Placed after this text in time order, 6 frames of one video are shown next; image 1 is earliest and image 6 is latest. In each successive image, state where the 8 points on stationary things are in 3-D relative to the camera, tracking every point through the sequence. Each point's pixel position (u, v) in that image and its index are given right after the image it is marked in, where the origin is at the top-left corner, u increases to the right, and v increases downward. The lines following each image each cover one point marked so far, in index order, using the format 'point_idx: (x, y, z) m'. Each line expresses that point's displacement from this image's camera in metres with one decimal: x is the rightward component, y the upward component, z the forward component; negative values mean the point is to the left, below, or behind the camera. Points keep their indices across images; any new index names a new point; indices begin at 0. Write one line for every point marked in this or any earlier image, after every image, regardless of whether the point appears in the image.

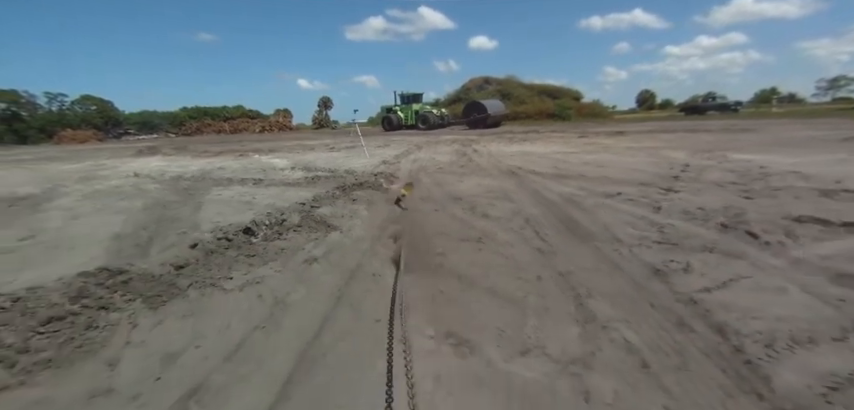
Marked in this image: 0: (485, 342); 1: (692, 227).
0: (+0.4, -1.0, +2.8) m
1: (+3.5, -0.3, +5.0) m
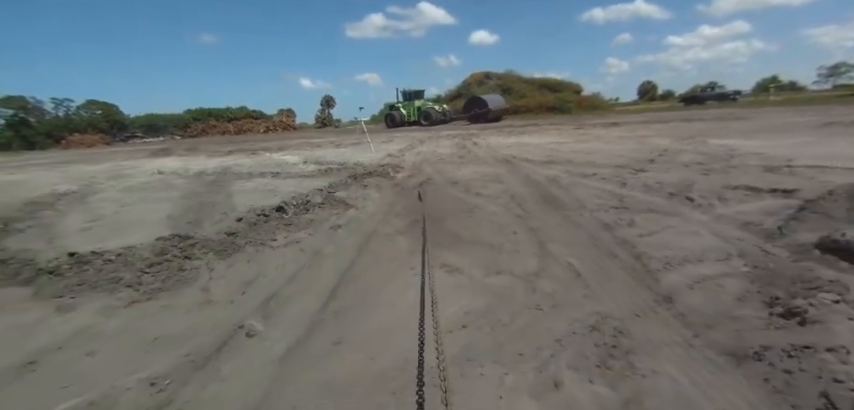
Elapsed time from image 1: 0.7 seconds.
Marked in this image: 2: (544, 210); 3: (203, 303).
0: (+0.5, -0.6, +4.0) m
1: (+3.5, +0.1, +6.1) m
2: (+1.8, -0.1, +5.9) m
3: (-2.1, -0.9, +3.6) m
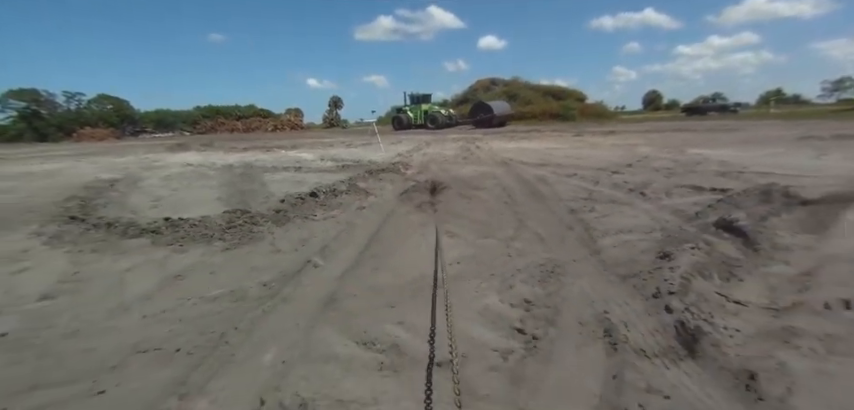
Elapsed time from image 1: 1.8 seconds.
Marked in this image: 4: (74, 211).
0: (+0.6, -0.4, +5.4) m
1: (+3.6, +0.3, +7.5) m
2: (+1.9, +0.1, +7.4) m
3: (-2.0, -0.6, +5.1) m
4: (-7.2, -0.1, +7.9) m
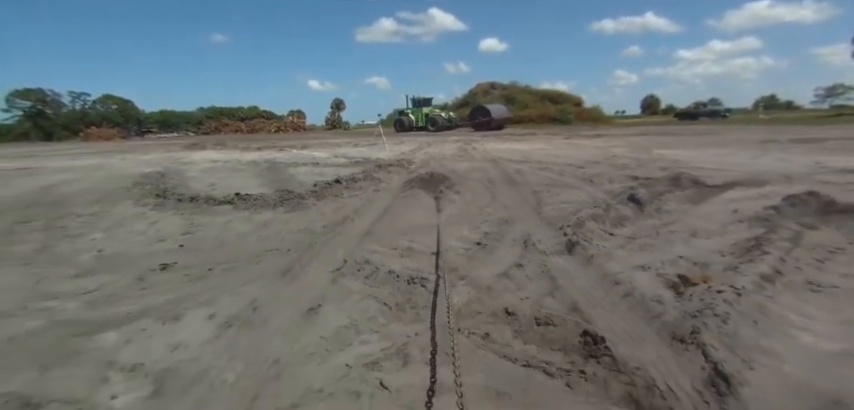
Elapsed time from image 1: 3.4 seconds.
0: (+0.5, 0.0, +7.7) m
1: (+3.6, +0.7, +9.8) m
2: (+1.9, +0.5, +9.7) m
3: (-2.0, -0.1, +7.4) m
4: (-7.2, +0.4, +10.1) m
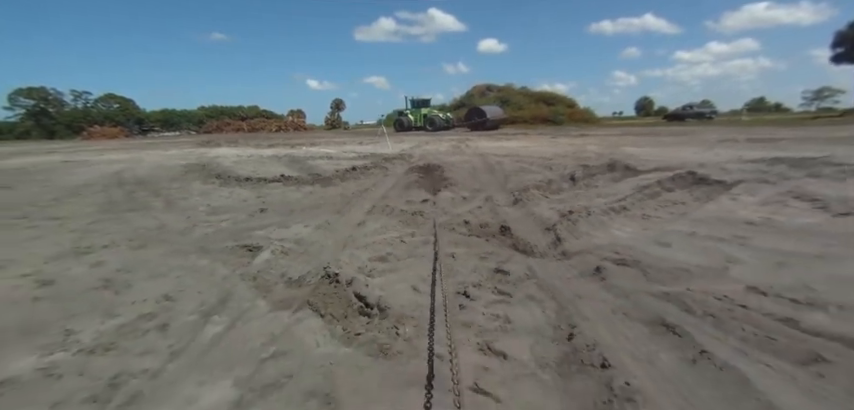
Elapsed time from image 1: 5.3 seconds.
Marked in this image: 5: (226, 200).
0: (+0.5, +0.6, +10.5) m
1: (+3.6, +1.3, +12.6) m
2: (+1.9, +1.1, +12.5) m
3: (-2.1, +0.5, +10.2) m
4: (-7.3, +1.0, +12.9) m
5: (-4.5, +0.1, +8.5) m
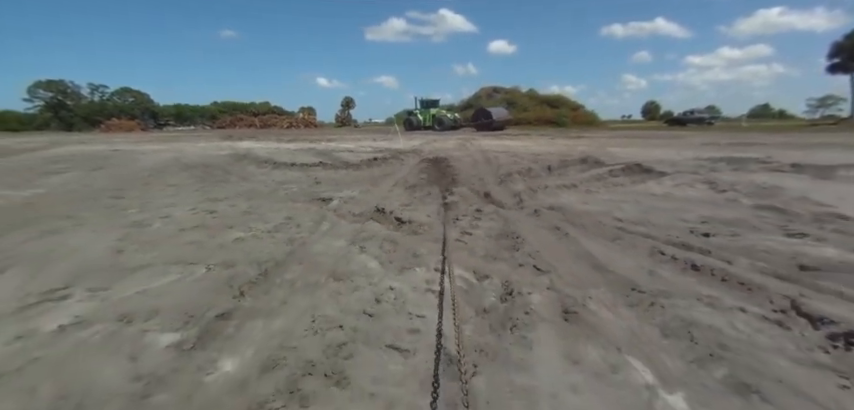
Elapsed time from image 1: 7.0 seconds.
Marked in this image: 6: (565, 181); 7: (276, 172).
0: (+0.8, +1.2, +13.3) m
1: (+3.9, +1.8, +15.4) m
2: (+2.2, +1.7, +15.3) m
3: (-1.8, +1.2, +13.1) m
4: (-7.0, +1.8, +15.9) m
5: (-4.2, +0.8, +11.4) m
6: (+3.8, +0.6, +10.4) m
7: (-4.9, +1.1, +12.6) m
